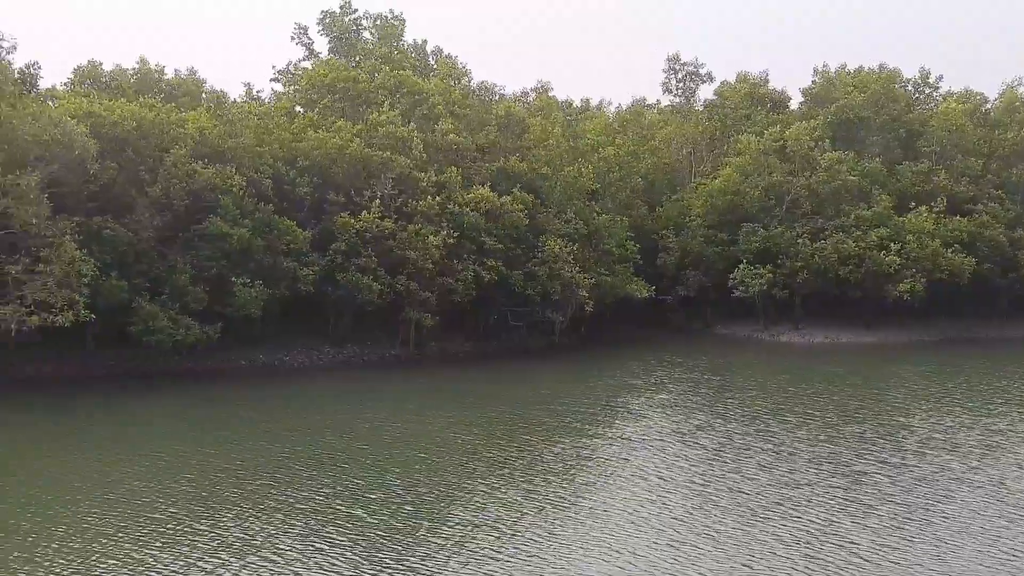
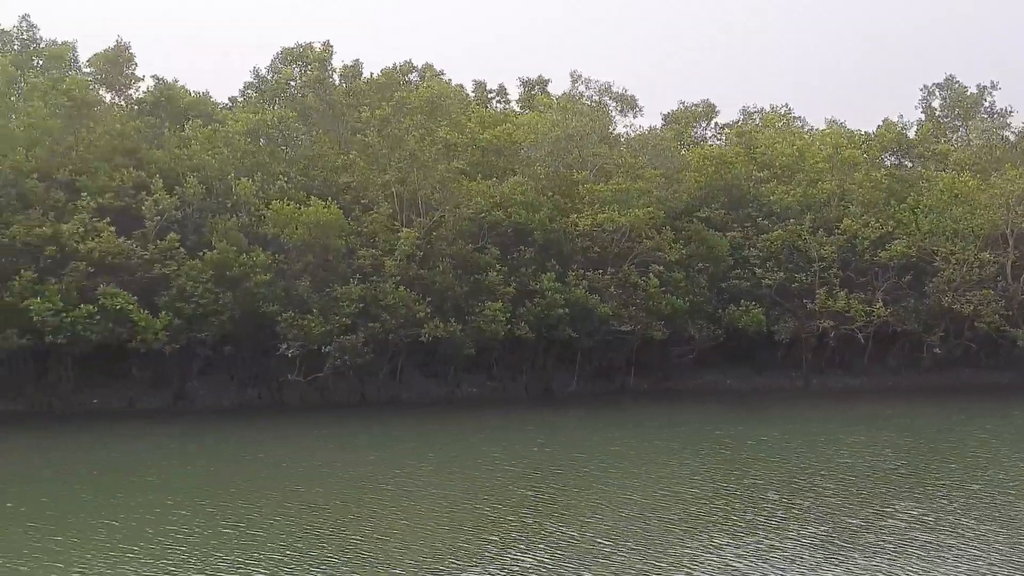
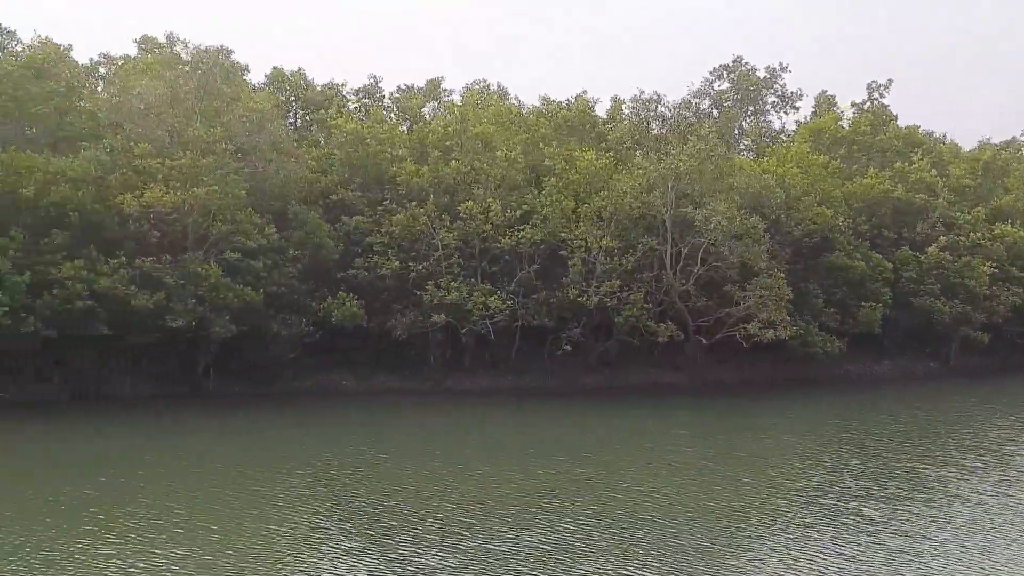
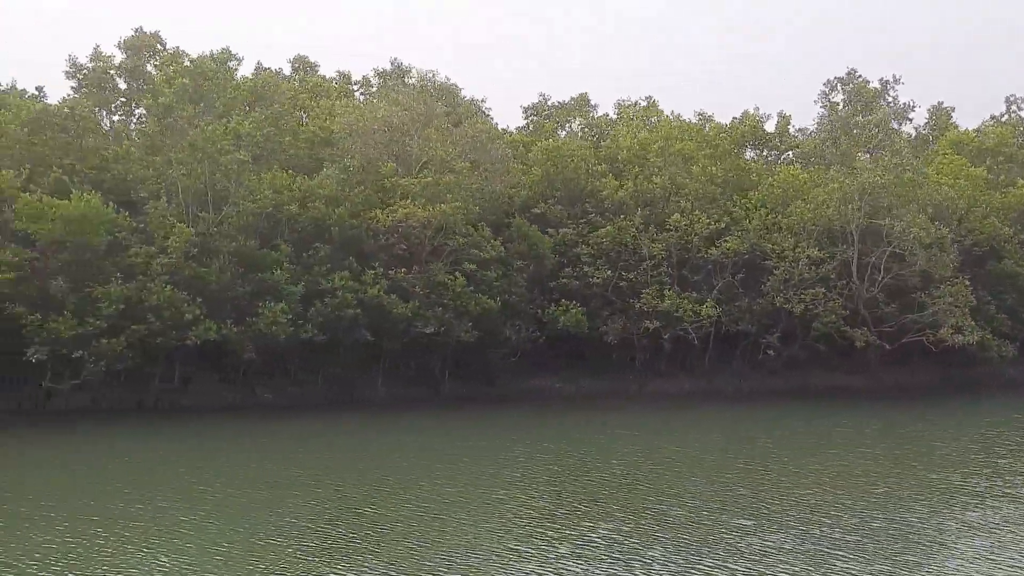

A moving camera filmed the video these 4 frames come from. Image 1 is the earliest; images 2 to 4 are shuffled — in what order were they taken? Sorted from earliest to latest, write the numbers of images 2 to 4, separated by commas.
3, 4, 2
